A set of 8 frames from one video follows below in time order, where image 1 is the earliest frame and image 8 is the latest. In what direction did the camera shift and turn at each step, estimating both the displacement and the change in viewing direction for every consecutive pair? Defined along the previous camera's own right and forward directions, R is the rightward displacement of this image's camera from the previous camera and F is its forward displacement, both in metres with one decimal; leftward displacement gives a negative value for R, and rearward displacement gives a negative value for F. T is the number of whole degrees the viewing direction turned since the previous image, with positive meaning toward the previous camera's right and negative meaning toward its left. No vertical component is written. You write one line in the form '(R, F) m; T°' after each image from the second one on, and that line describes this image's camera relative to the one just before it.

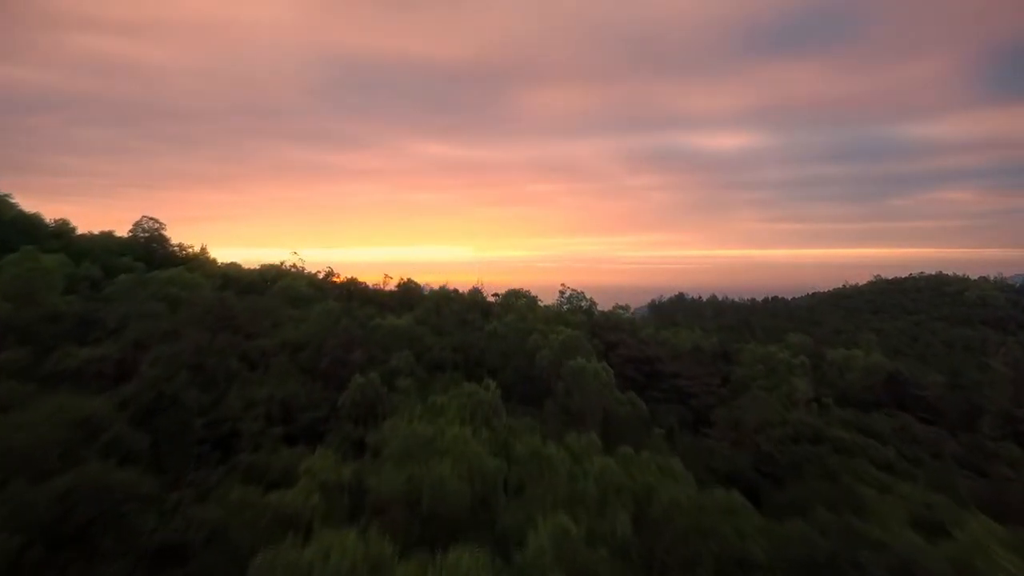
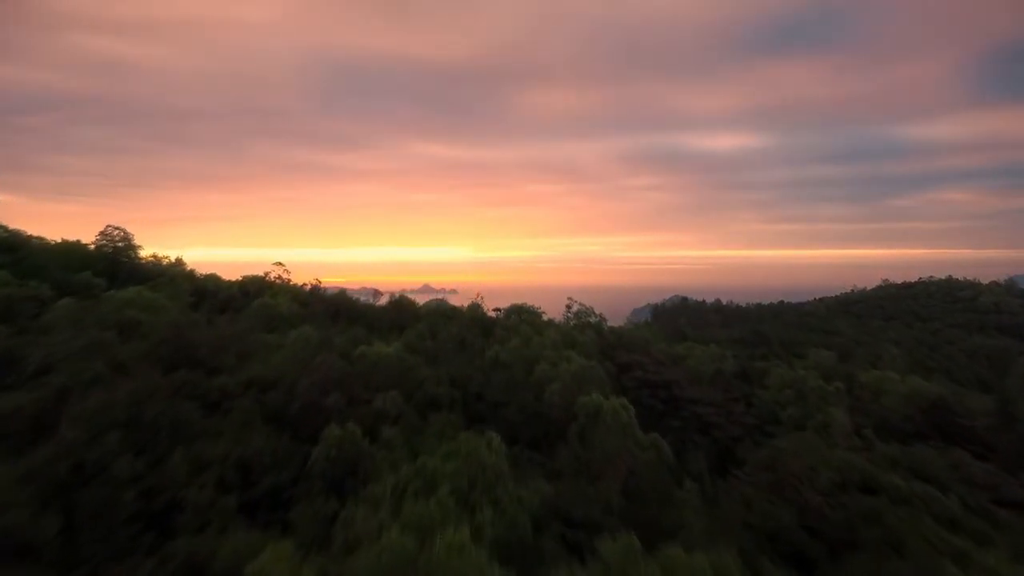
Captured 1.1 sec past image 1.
(-0.1, +1.5) m; 0°
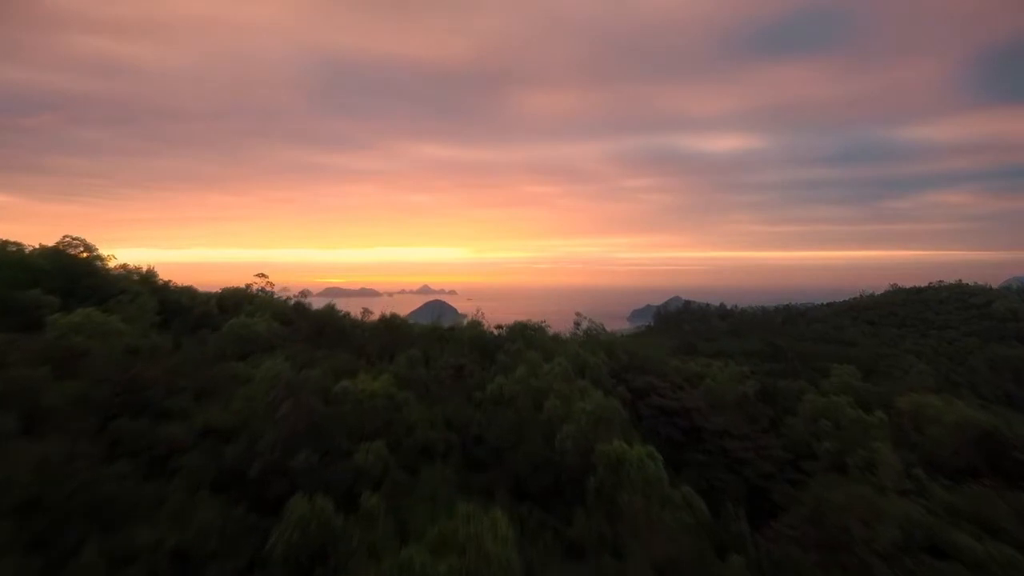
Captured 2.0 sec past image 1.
(-0.1, +1.5) m; 0°
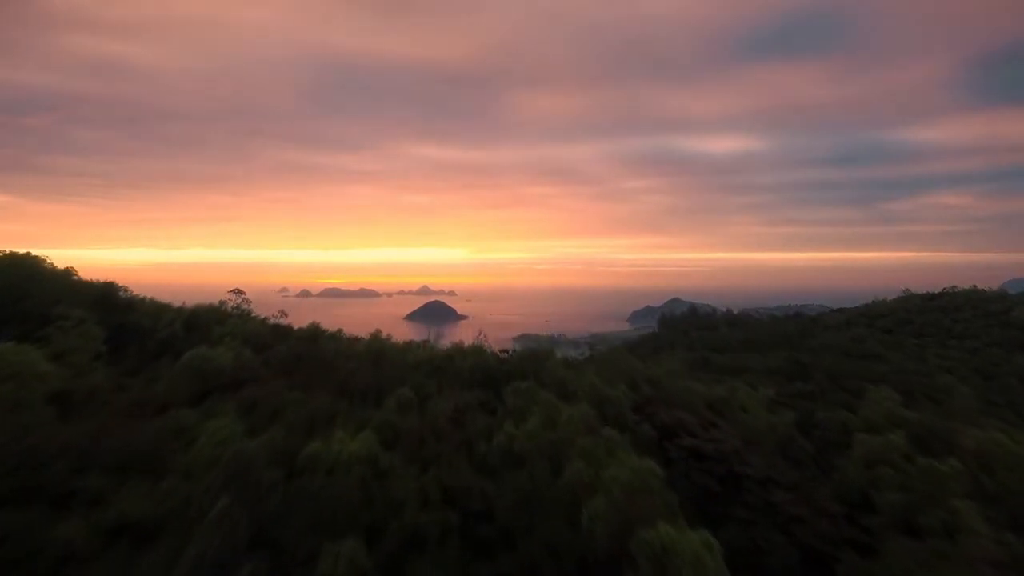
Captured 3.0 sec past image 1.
(-0.1, +1.9) m; 0°
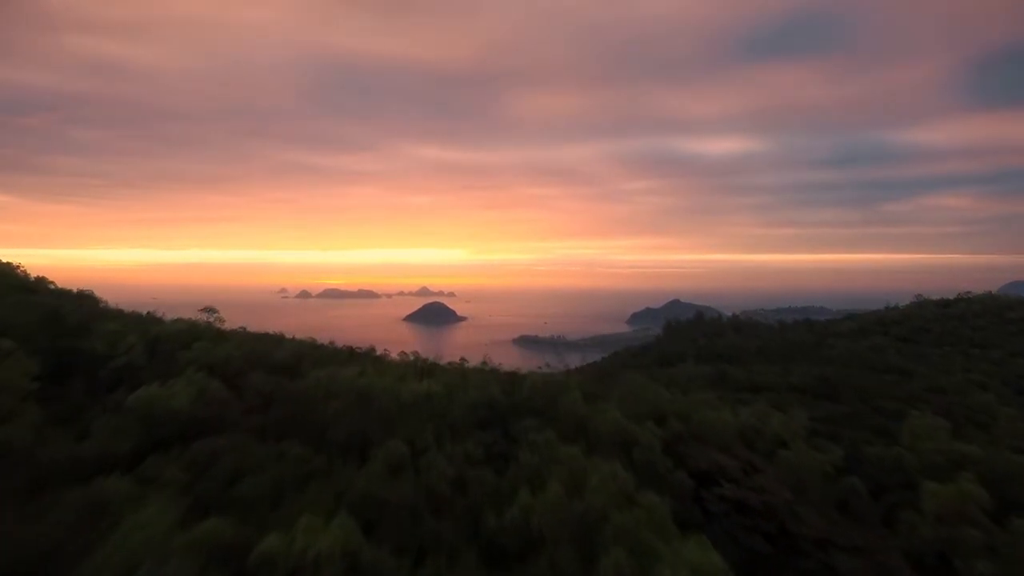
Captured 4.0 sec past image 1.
(-0.1, +1.7) m; 0°
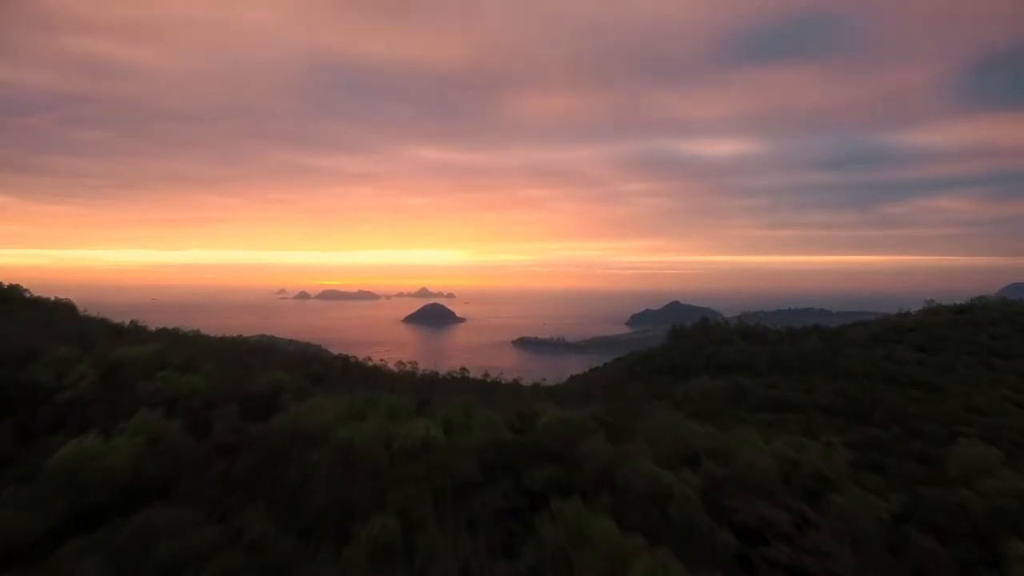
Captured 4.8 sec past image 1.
(-0.1, +1.6) m; 0°
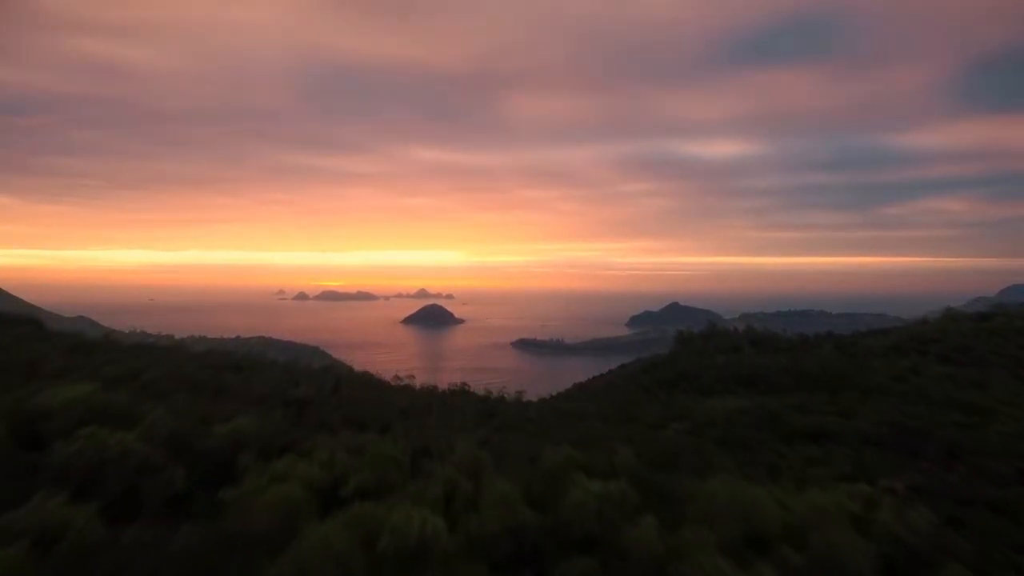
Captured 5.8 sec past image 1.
(-0.1, +2.2) m; 0°
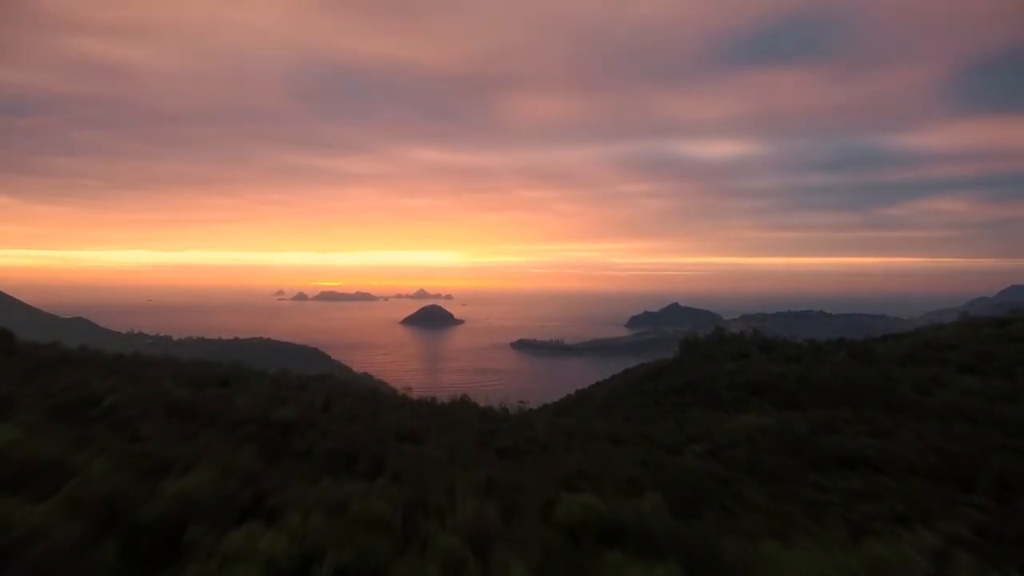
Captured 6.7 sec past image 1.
(-0.1, +1.8) m; 0°
